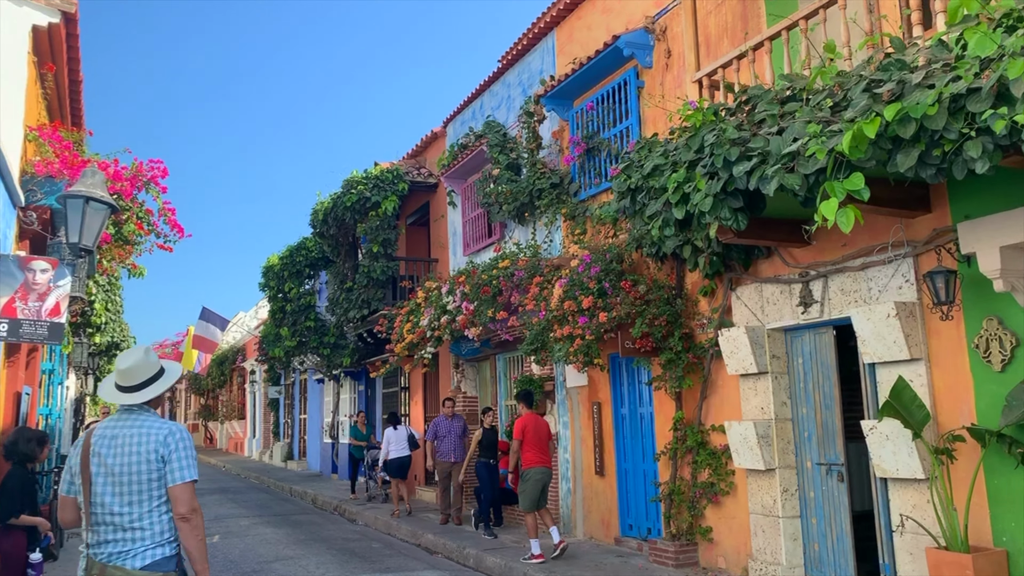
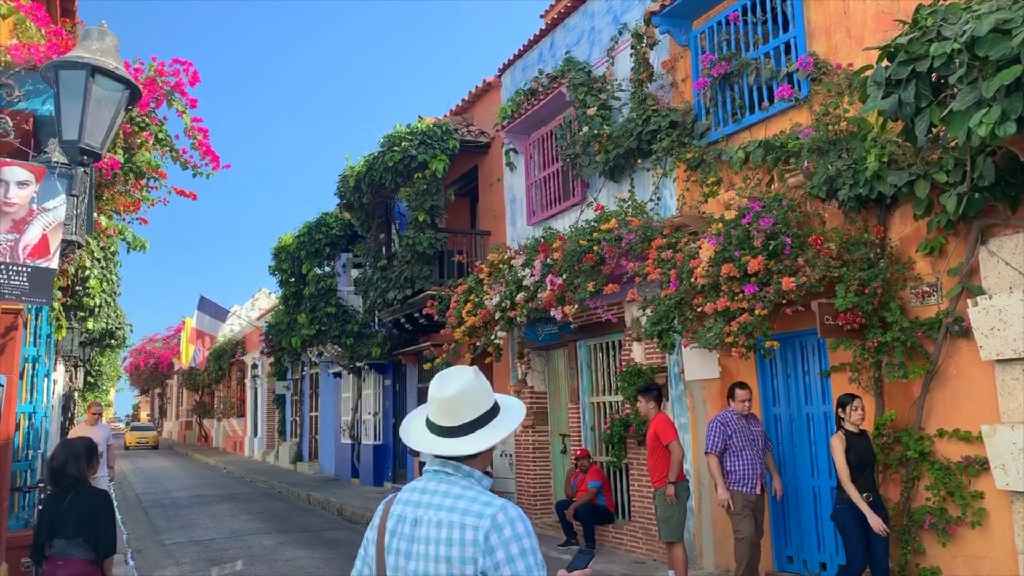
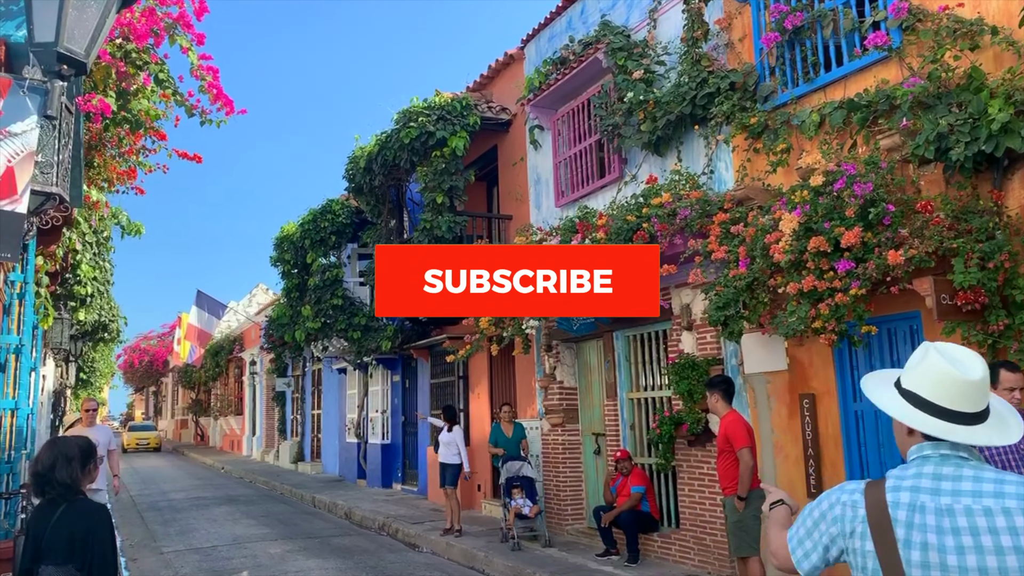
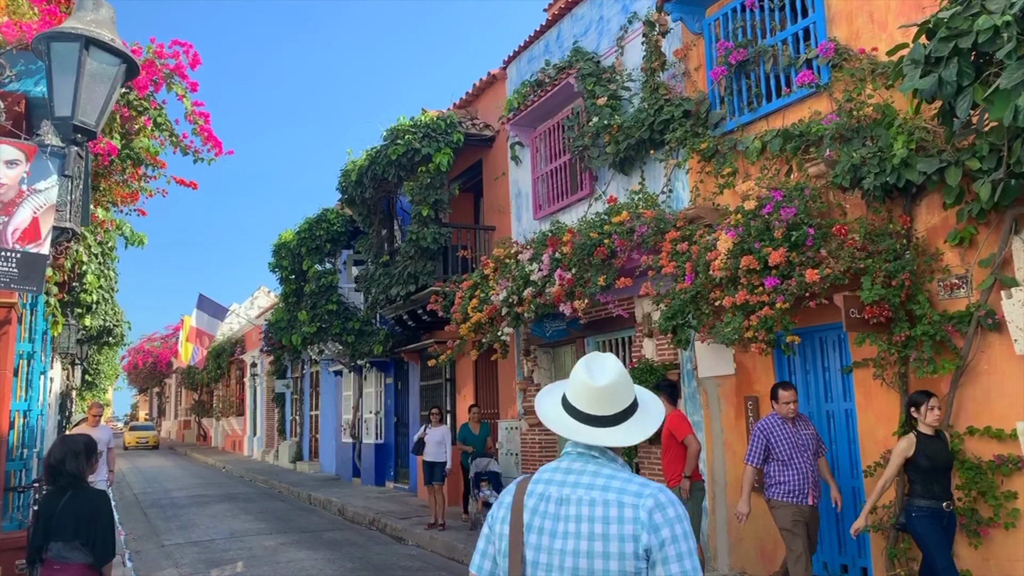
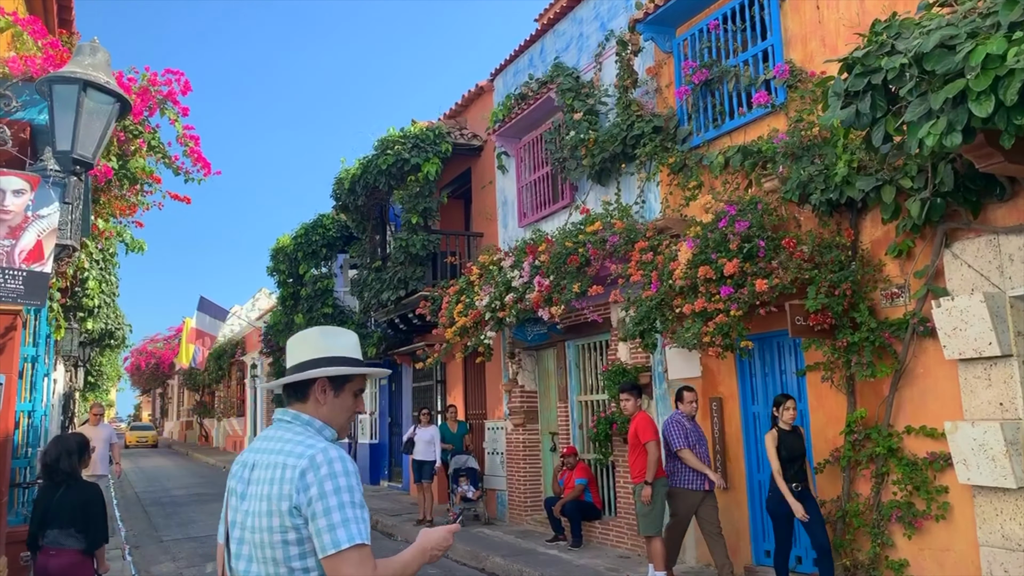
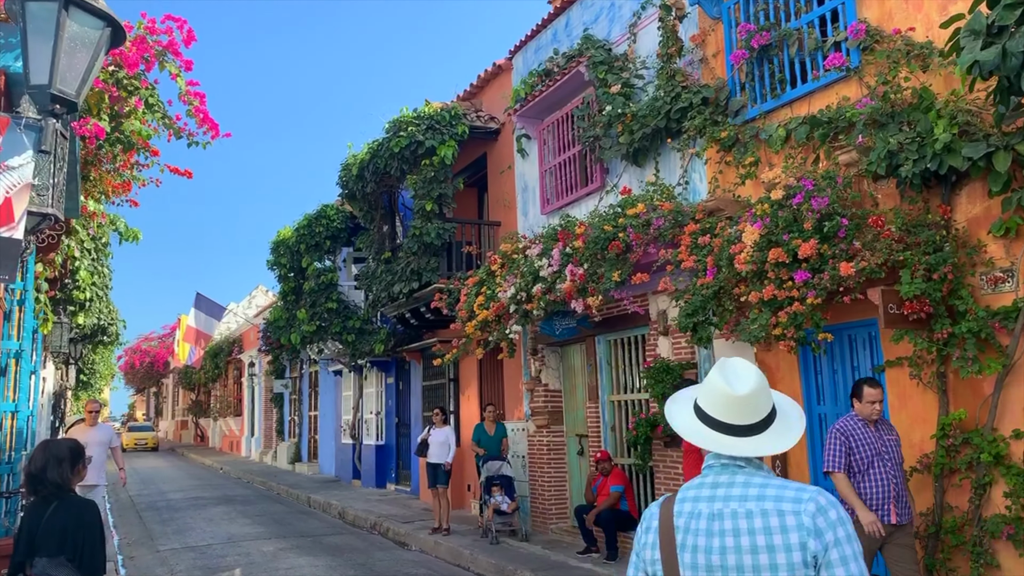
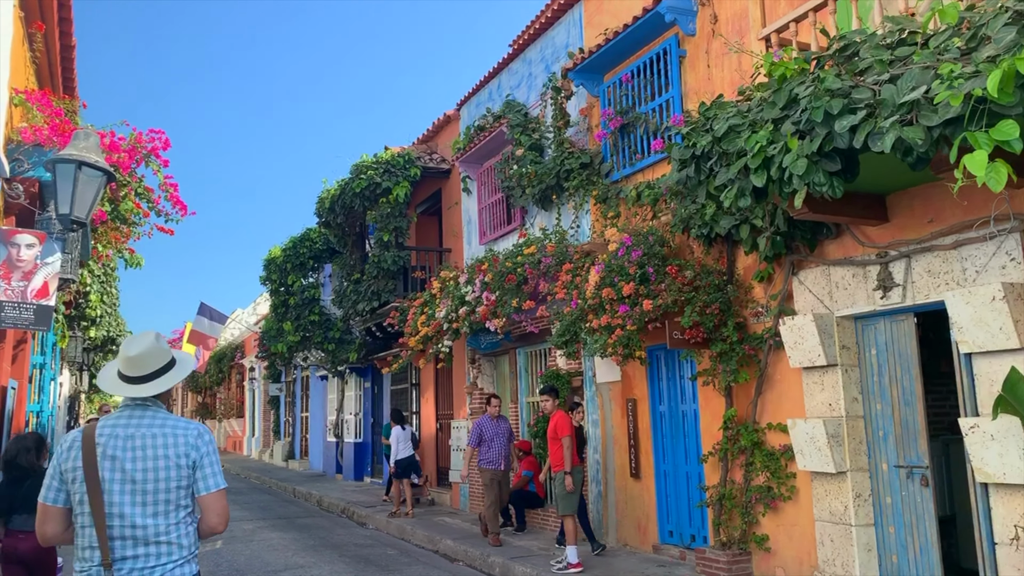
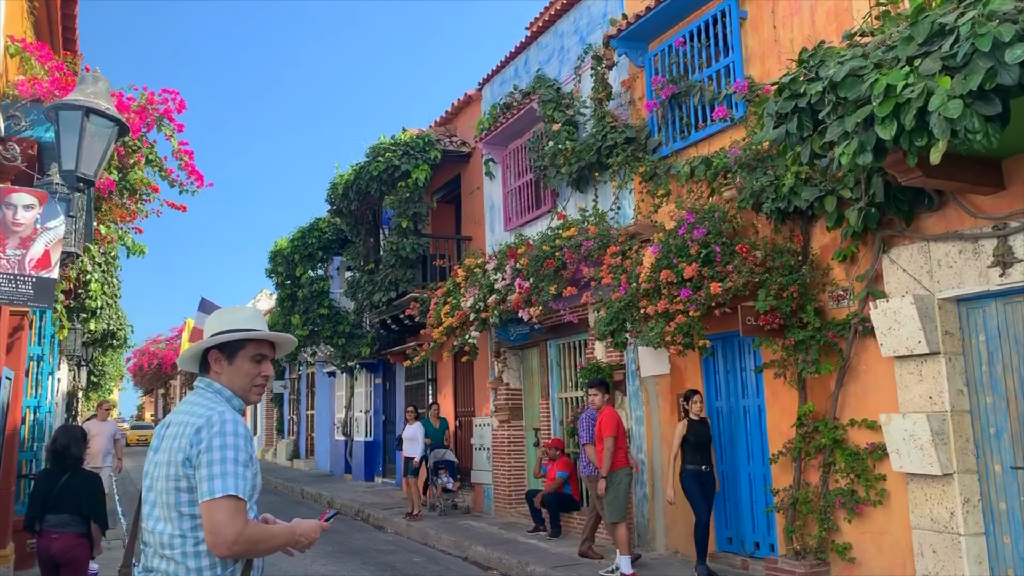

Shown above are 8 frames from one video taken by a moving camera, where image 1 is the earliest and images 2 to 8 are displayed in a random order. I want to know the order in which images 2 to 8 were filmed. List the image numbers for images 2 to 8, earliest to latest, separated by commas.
7, 8, 5, 2, 4, 6, 3
